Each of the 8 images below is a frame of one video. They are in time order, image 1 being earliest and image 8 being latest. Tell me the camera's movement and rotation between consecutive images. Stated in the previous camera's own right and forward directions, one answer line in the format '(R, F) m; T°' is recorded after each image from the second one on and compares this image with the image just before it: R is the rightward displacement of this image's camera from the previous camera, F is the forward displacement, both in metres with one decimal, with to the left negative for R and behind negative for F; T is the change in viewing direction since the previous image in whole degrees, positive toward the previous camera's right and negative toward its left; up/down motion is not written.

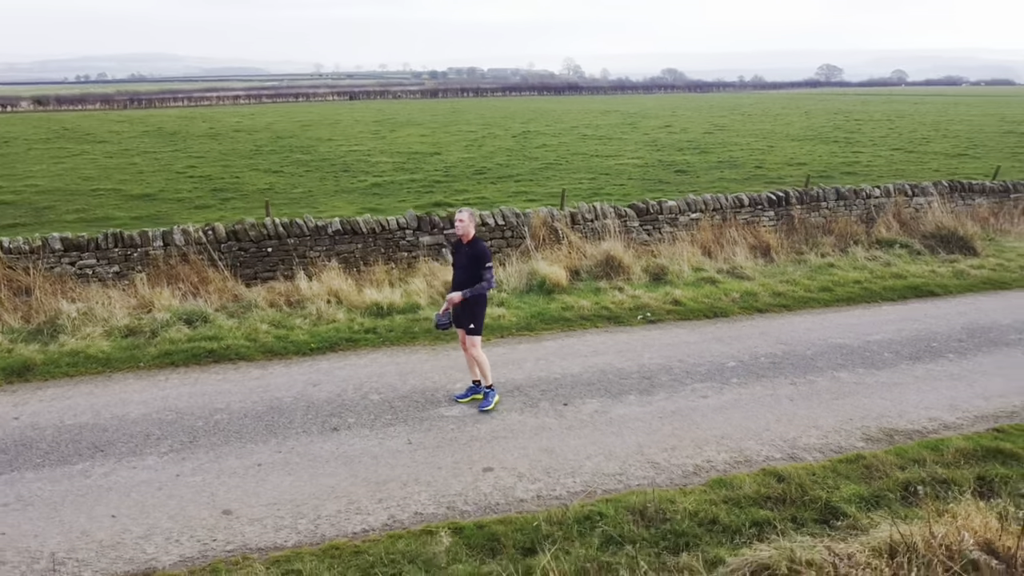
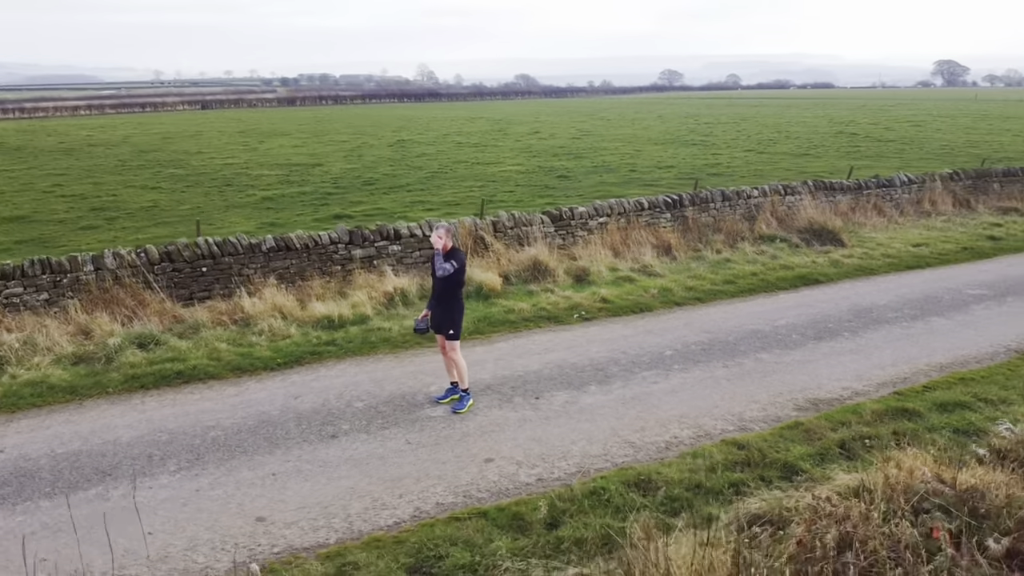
(-1.1, -0.6) m; +10°
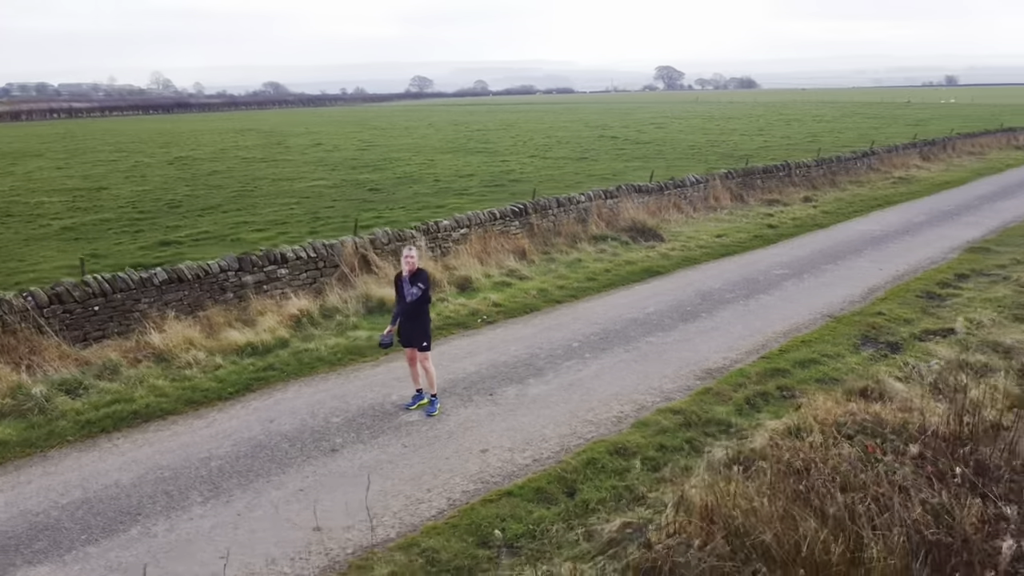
(-2.0, -0.7) m; +17°
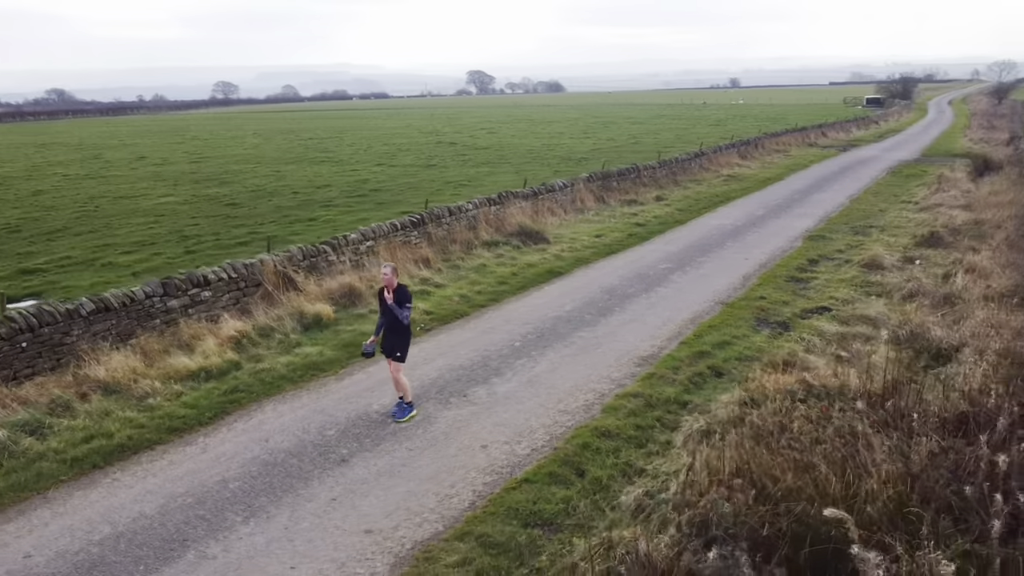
(-1.7, -0.6) m; +13°
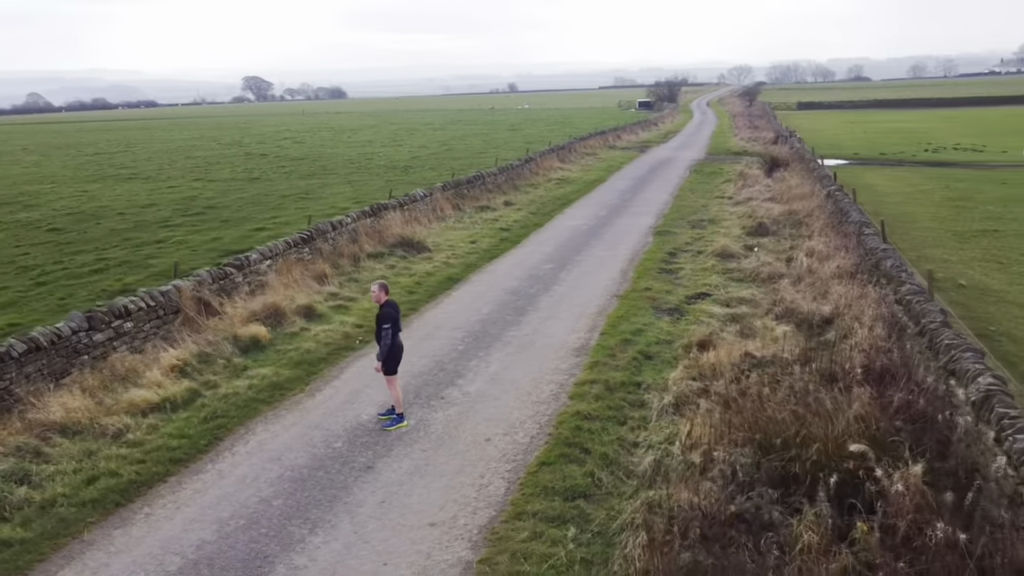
(-2.3, -0.6) m; +15°
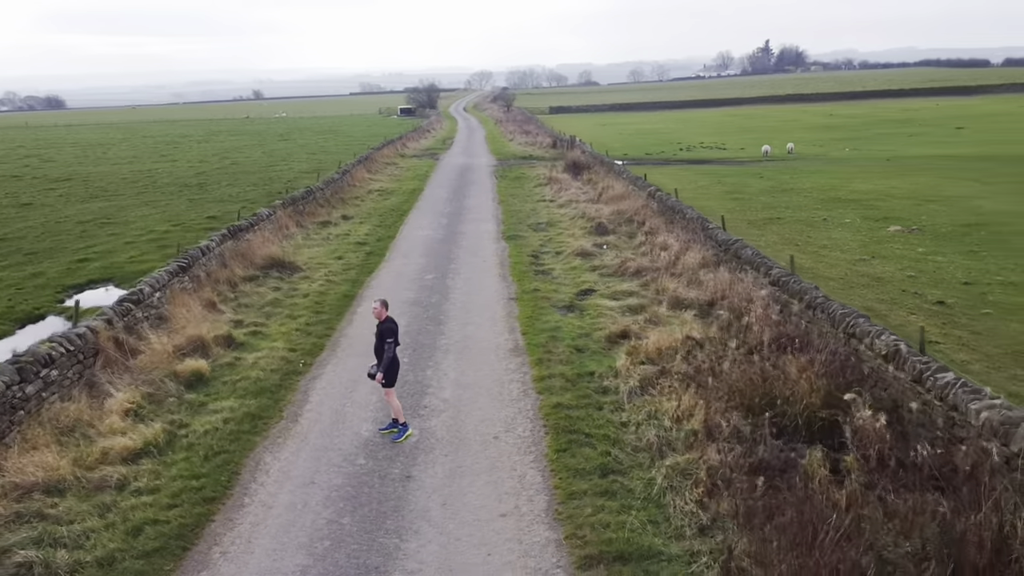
(-2.9, -0.5) m; +17°
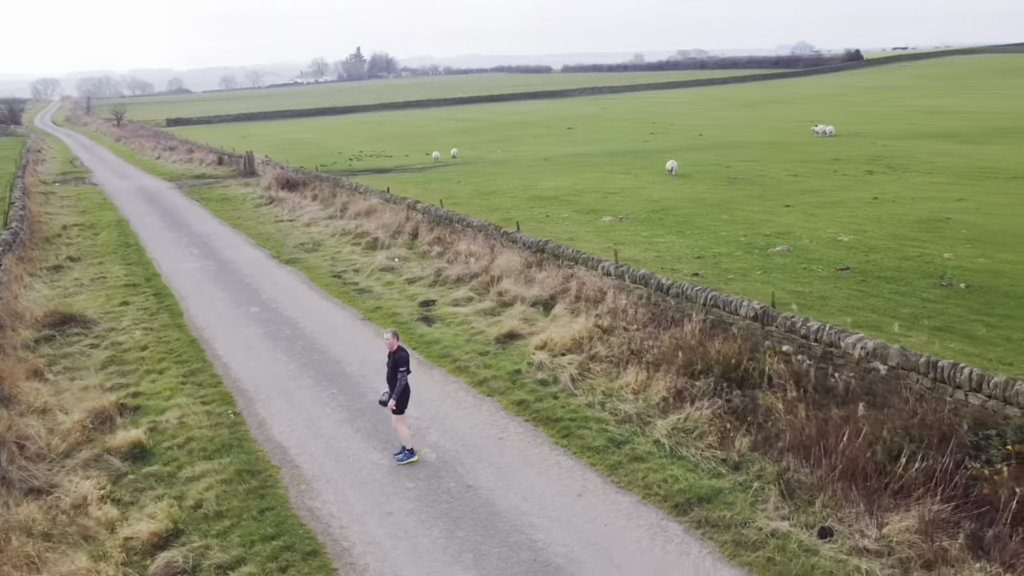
(-4.9, 0.0) m; +27°
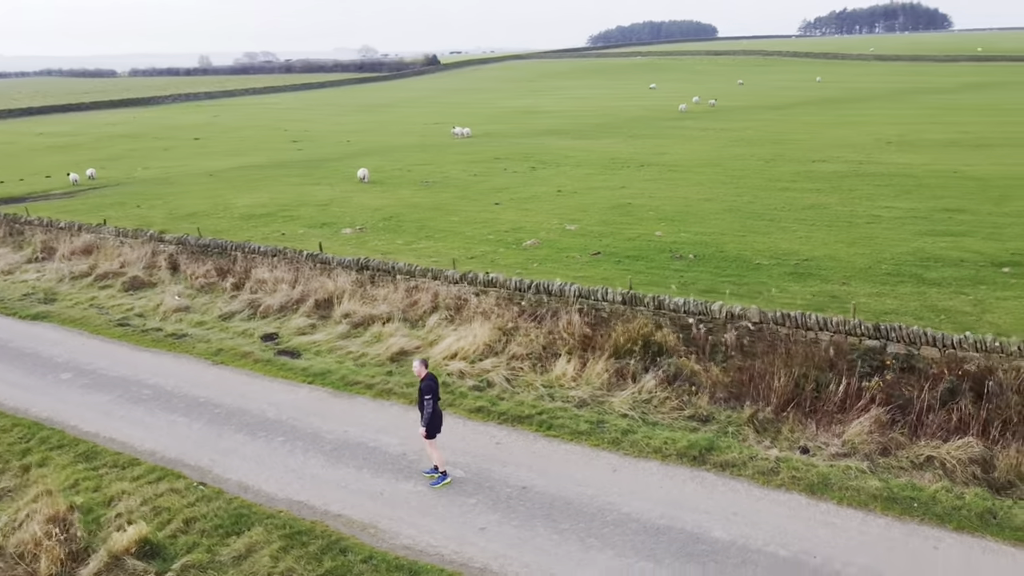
(-5.4, +0.4) m; +28°
